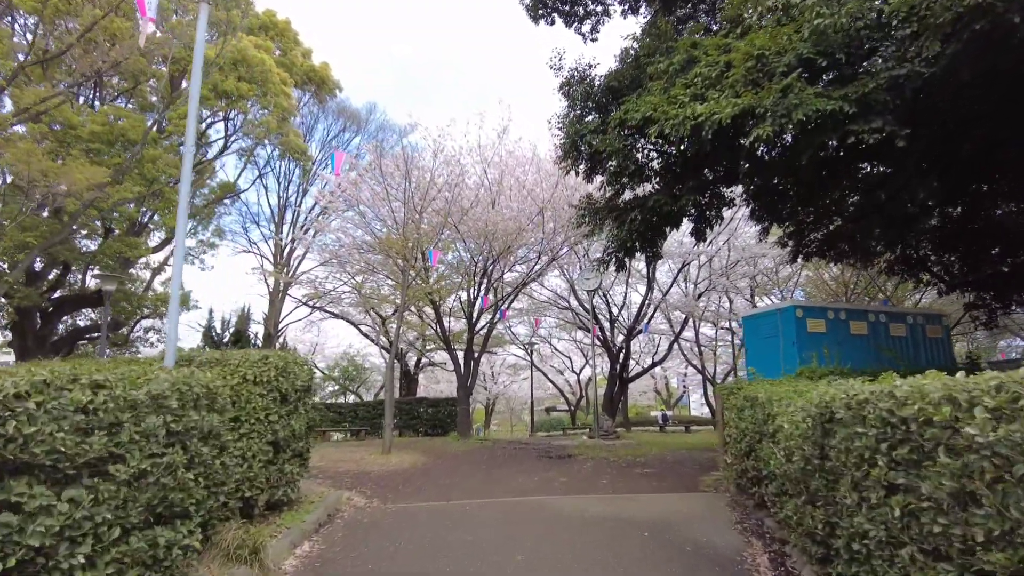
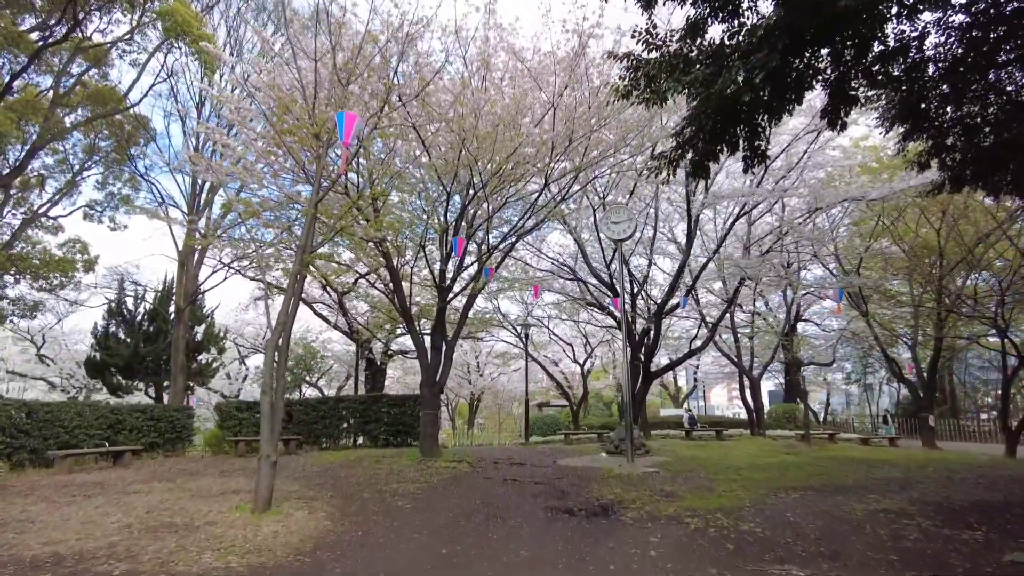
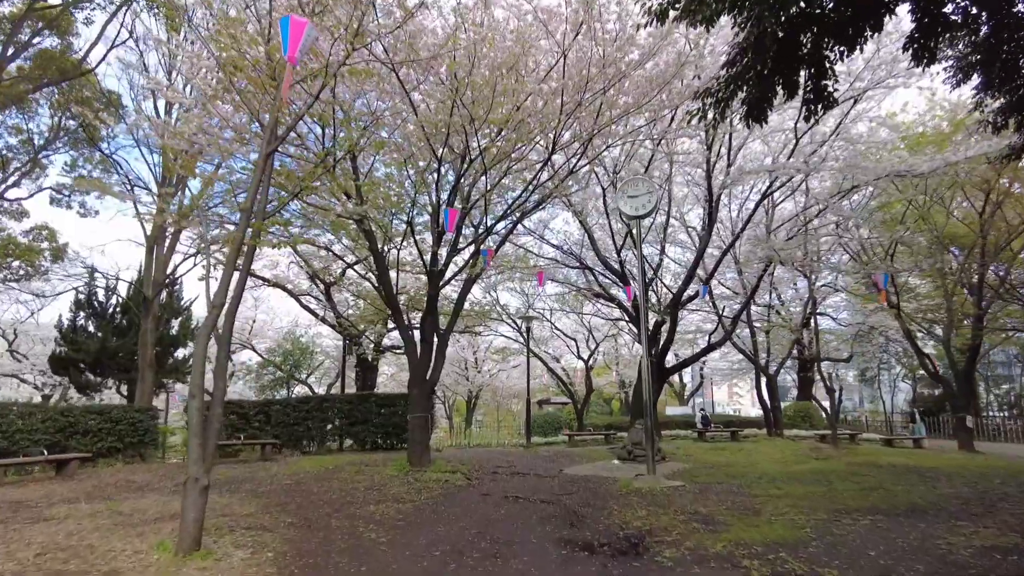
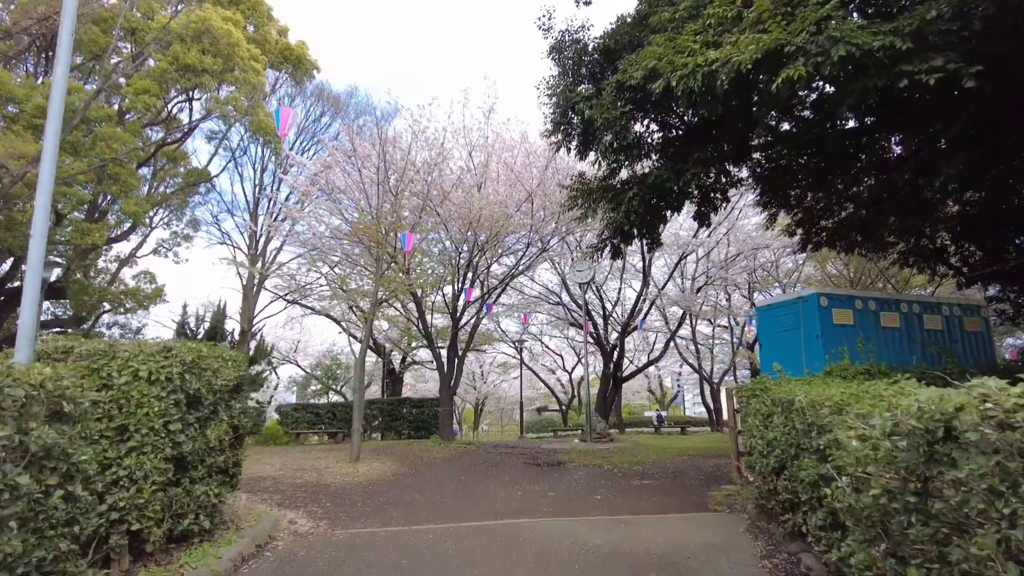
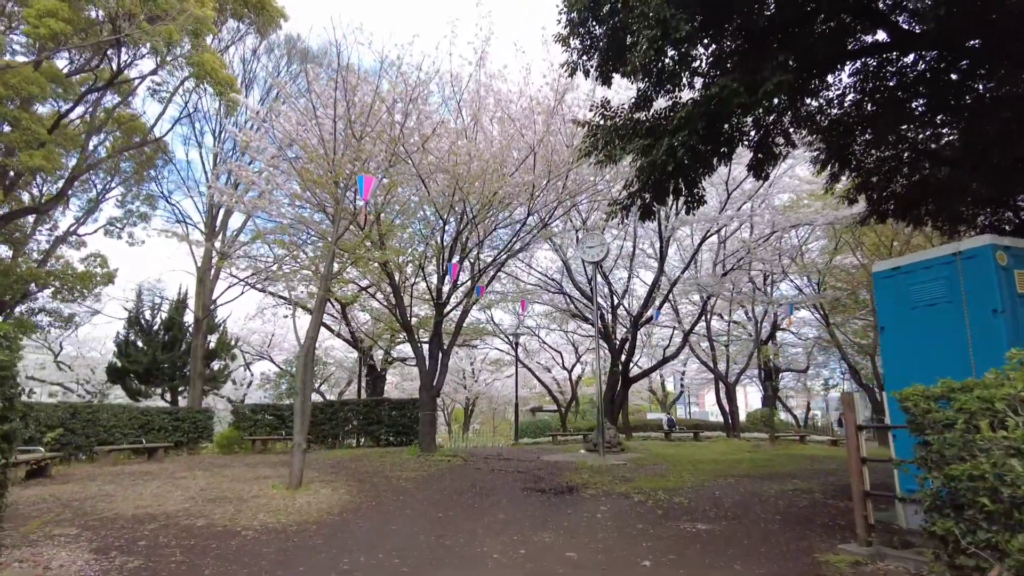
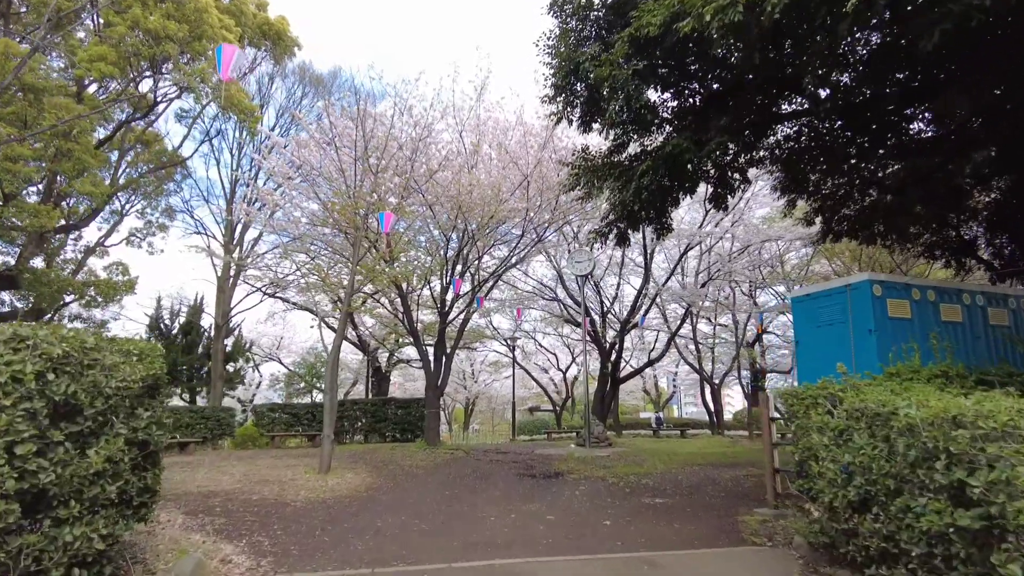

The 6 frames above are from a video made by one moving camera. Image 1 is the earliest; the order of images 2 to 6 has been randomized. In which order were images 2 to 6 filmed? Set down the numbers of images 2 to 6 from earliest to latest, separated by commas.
4, 6, 5, 2, 3
